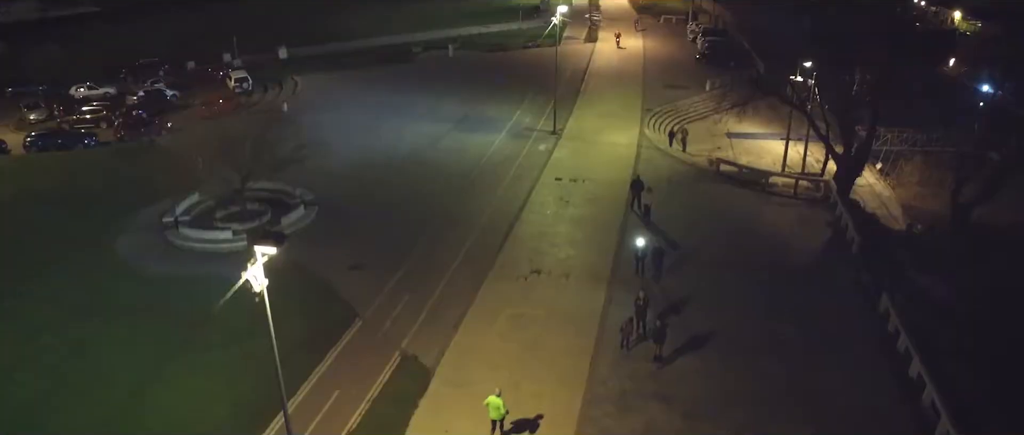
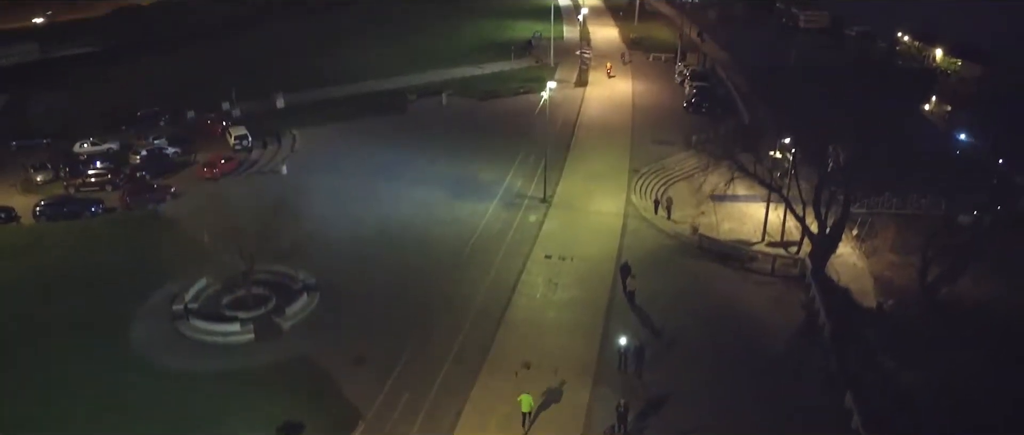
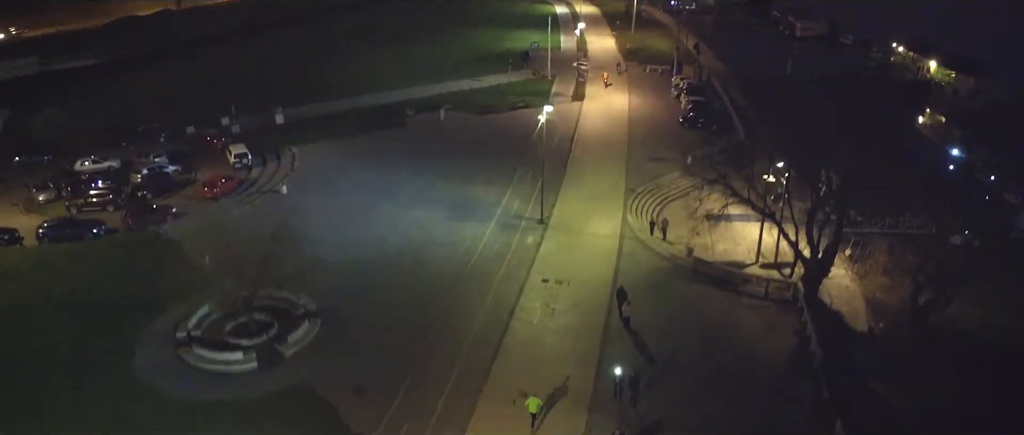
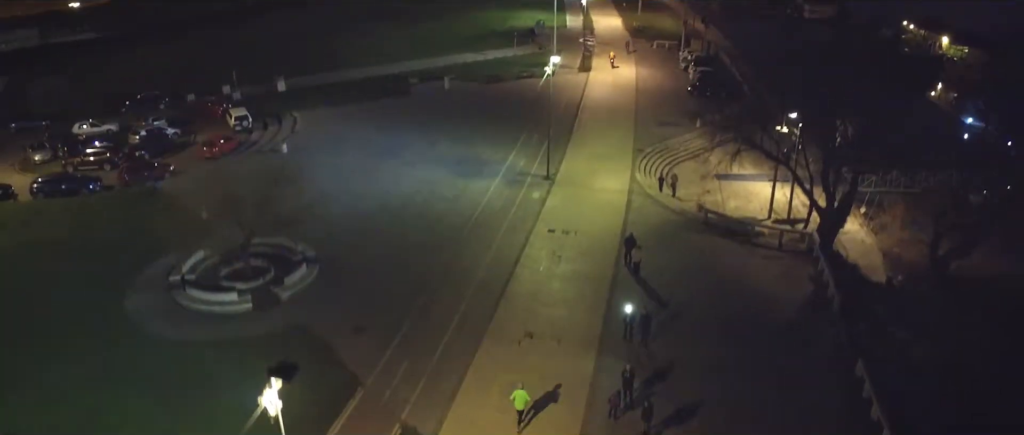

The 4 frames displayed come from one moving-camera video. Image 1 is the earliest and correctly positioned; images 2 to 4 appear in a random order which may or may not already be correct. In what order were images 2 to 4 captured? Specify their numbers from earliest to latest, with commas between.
4, 2, 3
